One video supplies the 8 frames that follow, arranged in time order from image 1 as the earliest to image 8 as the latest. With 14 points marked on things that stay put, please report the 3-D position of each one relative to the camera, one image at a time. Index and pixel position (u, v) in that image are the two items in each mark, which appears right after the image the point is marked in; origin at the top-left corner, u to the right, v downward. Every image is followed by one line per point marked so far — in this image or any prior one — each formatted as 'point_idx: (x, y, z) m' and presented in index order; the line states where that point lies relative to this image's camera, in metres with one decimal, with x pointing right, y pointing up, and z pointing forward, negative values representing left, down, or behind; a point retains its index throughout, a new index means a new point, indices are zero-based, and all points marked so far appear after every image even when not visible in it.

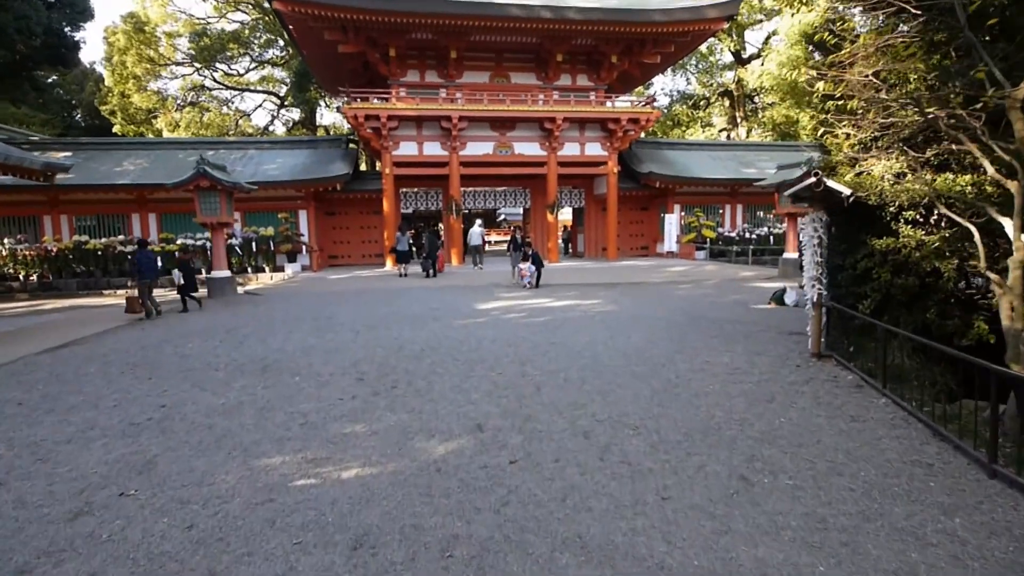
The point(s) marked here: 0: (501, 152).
0: (-0.4, +4.8, +19.4) m
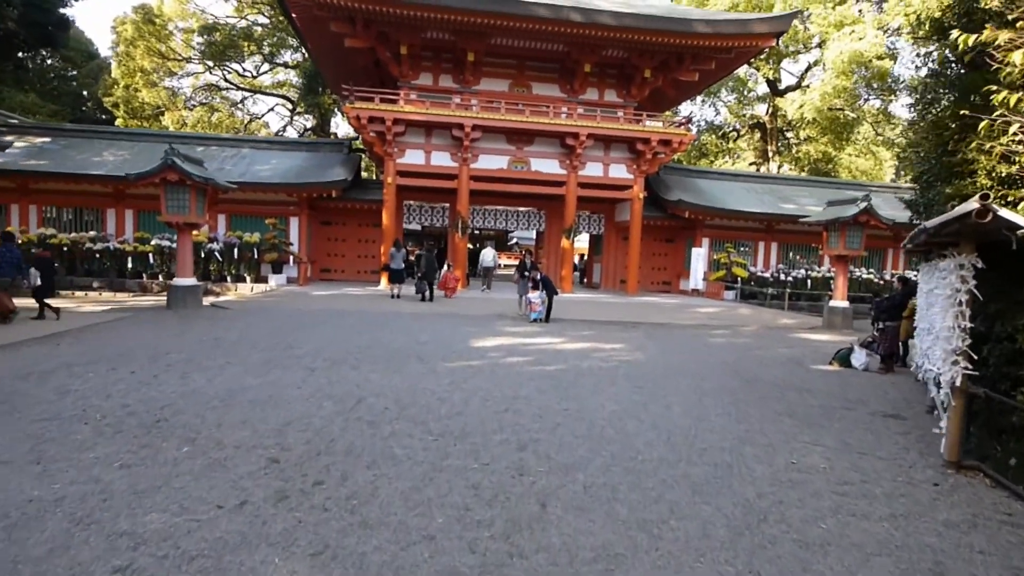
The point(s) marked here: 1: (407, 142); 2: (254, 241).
0: (+0.1, +3.8, +17.6) m
1: (-3.3, +4.5, +17.1) m
2: (-7.6, +1.4, +16.4) m
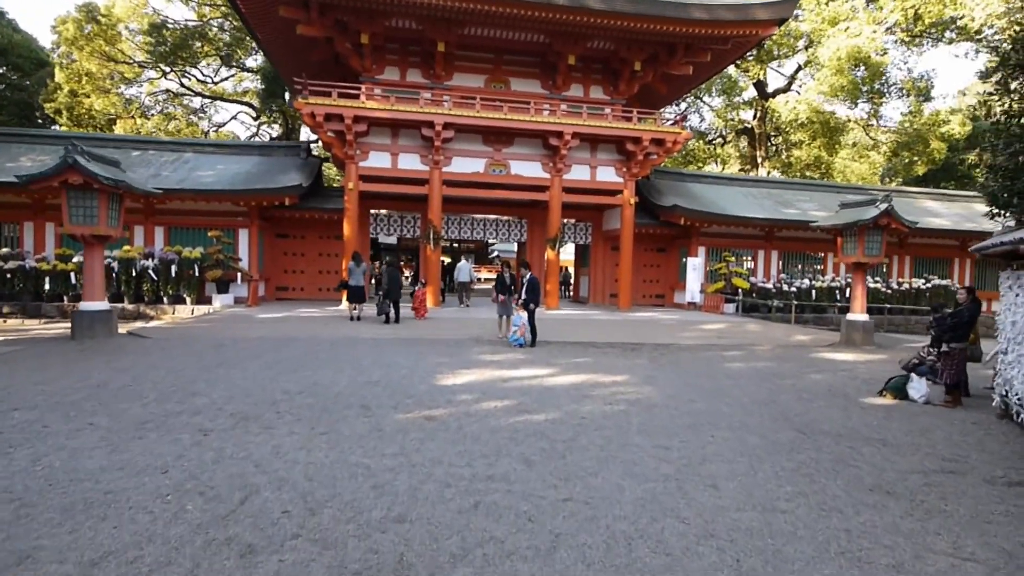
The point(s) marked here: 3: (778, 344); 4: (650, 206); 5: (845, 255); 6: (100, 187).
0: (-0.5, +3.3, +15.8) m
1: (-3.9, +4.0, +15.2) m
2: (-8.1, +0.8, +14.3) m
3: (+5.9, -1.2, +12.3) m
4: (+4.5, +2.7, +18.0) m
5: (+7.9, +0.8, +13.2) m
6: (-7.4, +1.8, +10.0) m
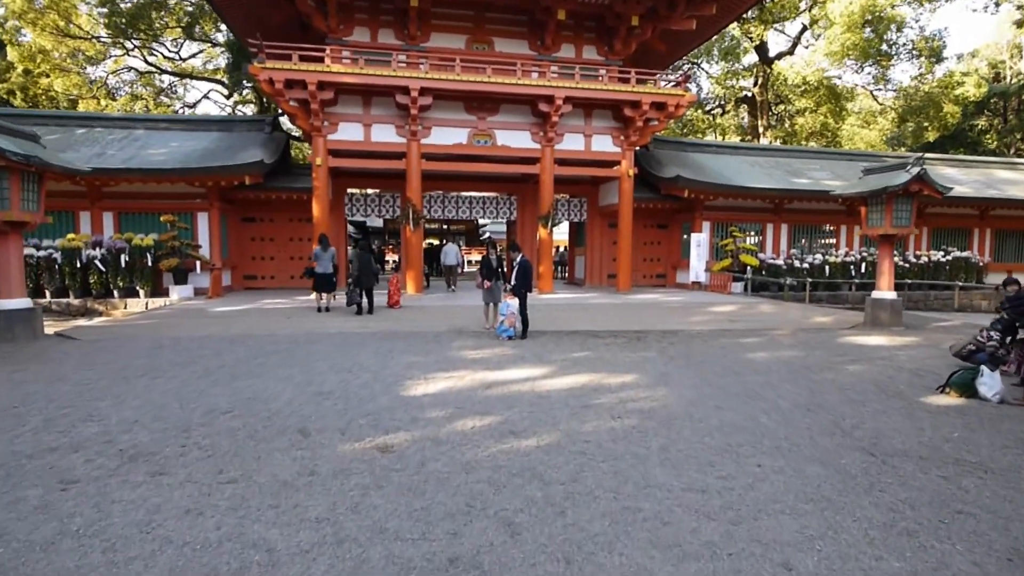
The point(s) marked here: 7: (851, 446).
0: (-0.9, +3.8, +14.3) m
1: (-4.3, +4.3, +13.7) m
2: (-8.4, +1.0, +12.8) m
3: (+5.7, -0.8, +11.0) m
4: (+4.1, +3.3, +16.6) m
5: (+7.6, +1.3, +11.8) m
6: (-7.7, +1.9, +8.5) m
7: (+2.7, -1.2, +4.4) m
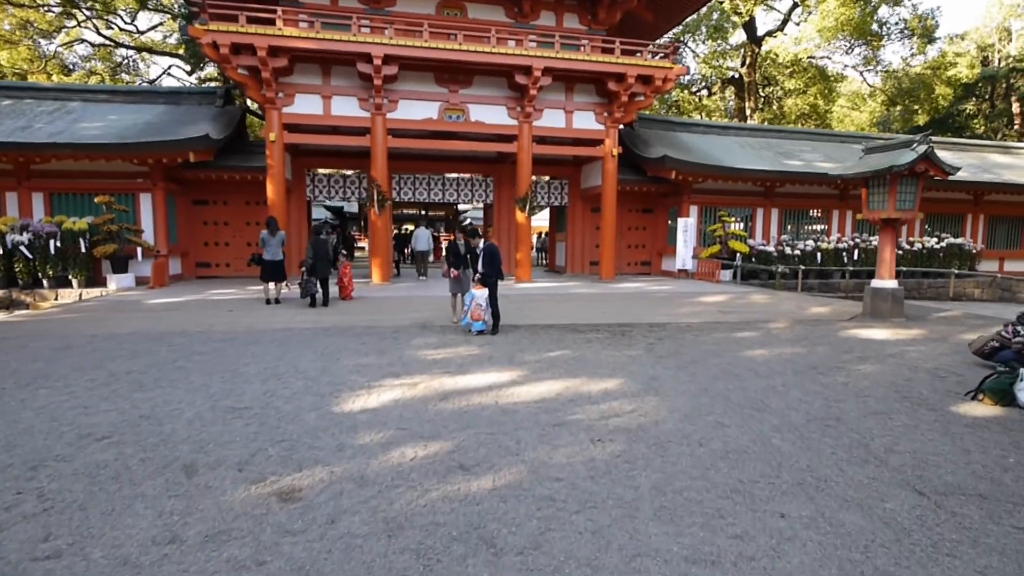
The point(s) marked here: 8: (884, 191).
0: (-1.5, +4.0, +13.2) m
1: (-4.8, +4.5, +12.4) m
2: (-9.0, +1.2, +11.5) m
3: (+5.2, -0.6, +10.1) m
4: (+3.4, +3.6, +15.6) m
5: (+7.1, +1.5, +11.0) m
6: (-8.1, +2.0, +7.2) m
7: (+2.4, -1.2, +3.5) m
8: (+7.2, +1.9, +10.7) m
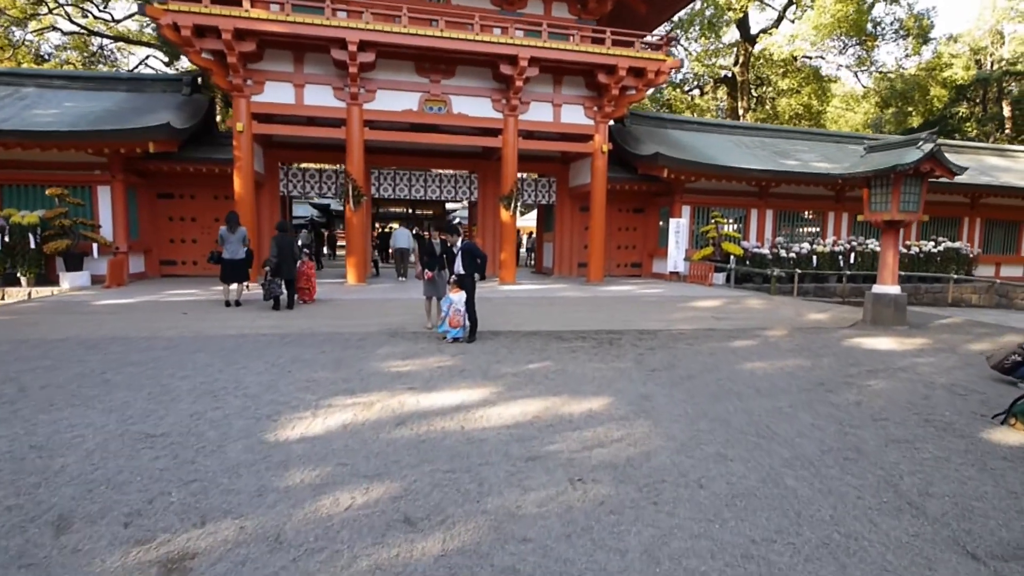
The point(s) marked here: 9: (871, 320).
0: (-1.8, +4.0, +12.4) m
1: (-5.2, +4.5, +11.6) m
2: (-9.3, +1.2, +10.6) m
3: (+4.8, -0.7, +9.5) m
4: (+3.0, +3.5, +15.0) m
5: (+6.7, +1.4, +10.4) m
6: (-8.4, +2.0, +6.4) m
7: (+2.2, -1.3, +2.8) m
8: (+6.9, +1.8, +10.2) m
9: (+6.7, -0.6, +10.3) m
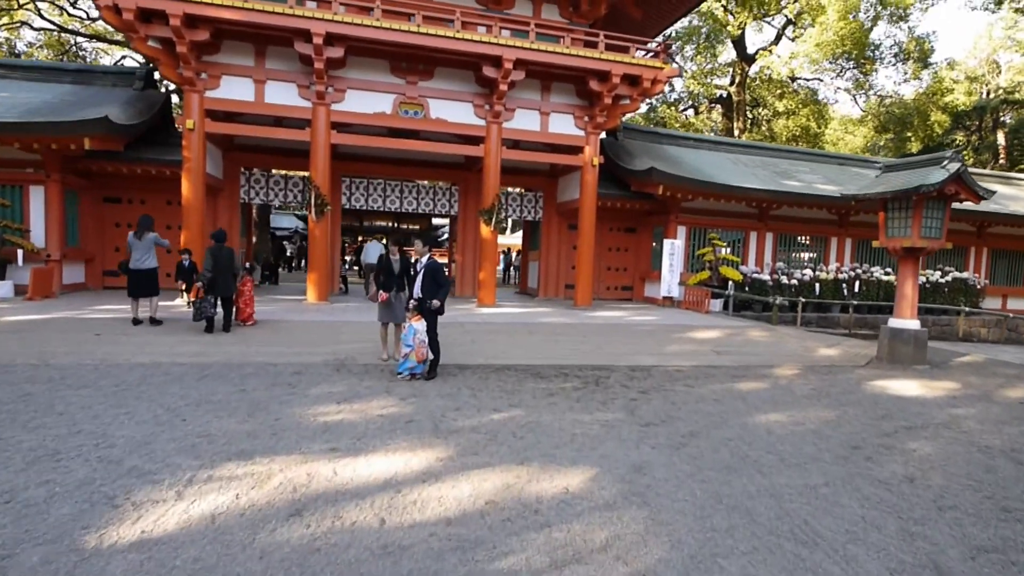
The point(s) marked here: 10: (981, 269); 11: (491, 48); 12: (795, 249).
0: (-2.2, +3.6, +11.4) m
1: (-5.5, +4.2, +10.5) m
2: (-9.7, +1.1, +9.3) m
3: (+4.4, -1.1, +8.4) m
4: (+2.6, +2.9, +13.9) m
5: (+6.4, +0.8, +9.4) m
6: (-8.6, +2.0, +5.1) m
7: (+1.9, -1.5, +1.6) m
8: (+6.5, +1.2, +9.2) m
9: (+6.3, -1.2, +9.3) m
10: (+14.7, +0.6, +17.4) m
11: (-0.4, +4.6, +10.8) m
12: (+7.8, +1.1, +15.4) m
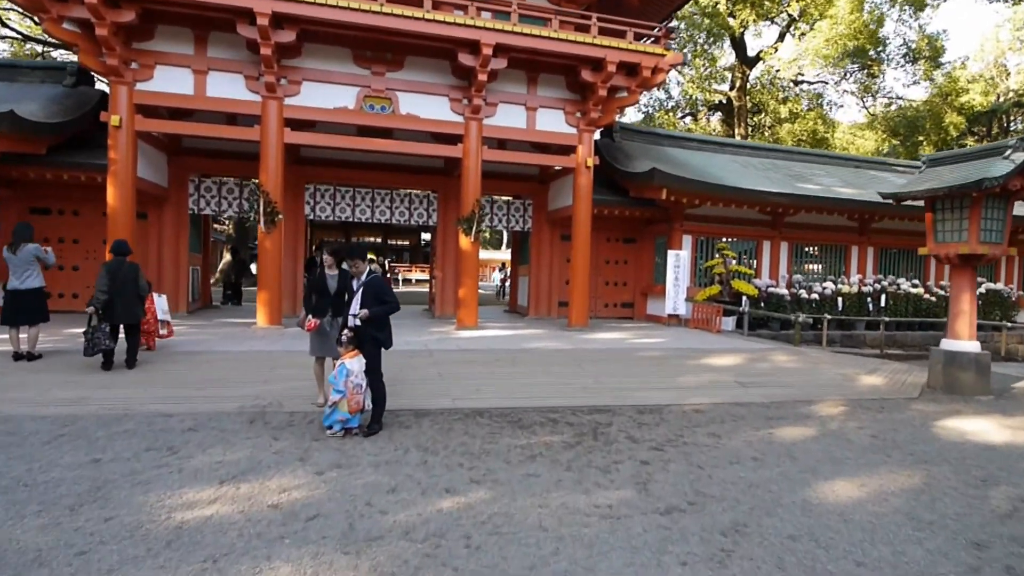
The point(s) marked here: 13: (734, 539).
0: (-2.5, +3.2, +9.9) m
1: (-5.8, +3.8, +9.1) m
2: (-10.0, +0.7, +7.8) m
3: (+4.2, -1.4, +6.9) m
4: (+2.3, +2.5, +12.5) m
5: (+6.1, +0.6, +7.9) m
6: (-8.9, +1.7, +3.6) m
7: (+1.6, -1.5, +0.1) m
8: (+6.2, +1.0, +7.7) m
9: (+6.0, -1.4, +7.7) m
10: (+14.4, +0.2, +16.0) m
11: (-0.7, +4.3, +9.4) m
12: (+7.5, +0.7, +13.9) m
13: (+1.2, -1.4, +3.1) m
